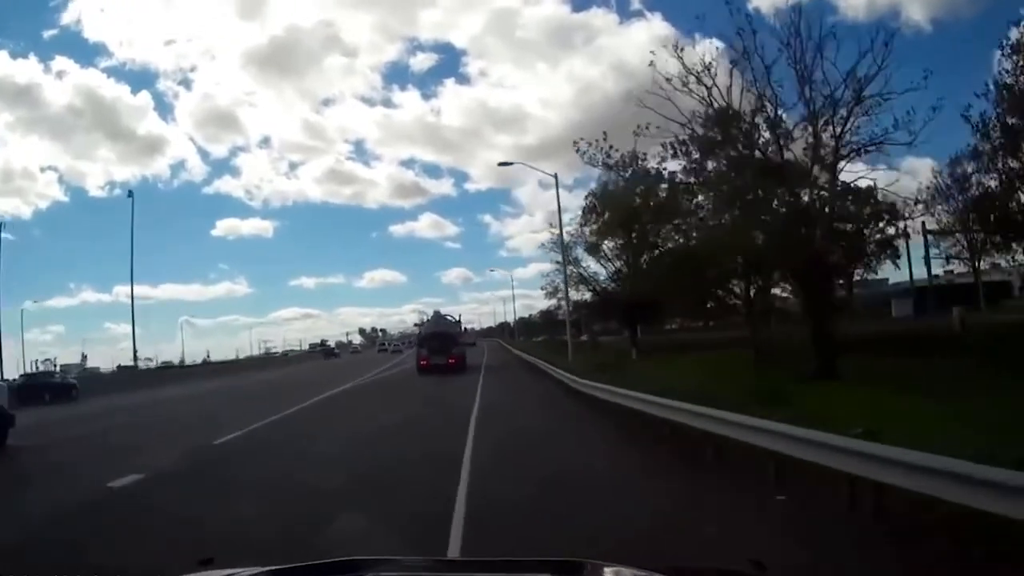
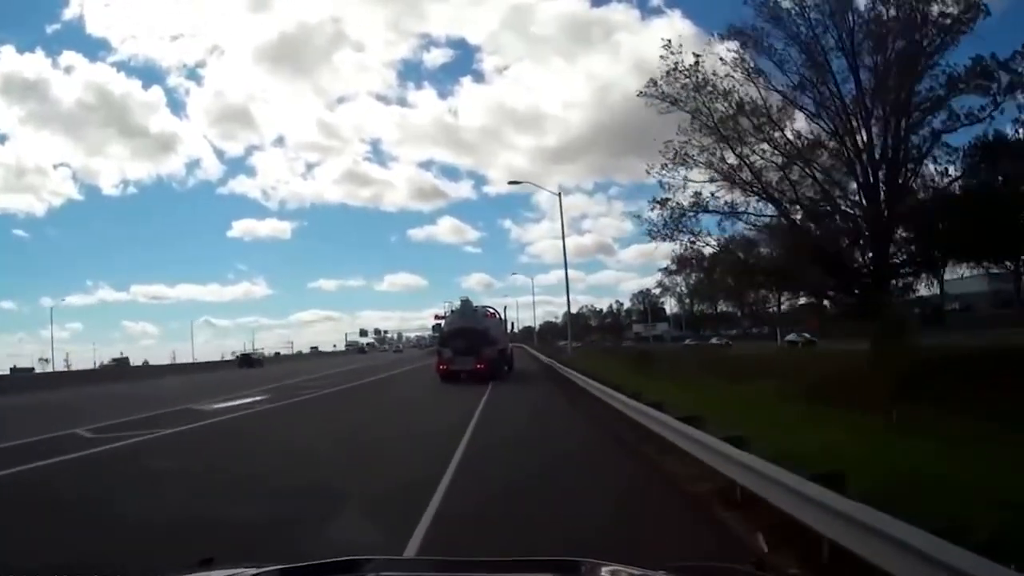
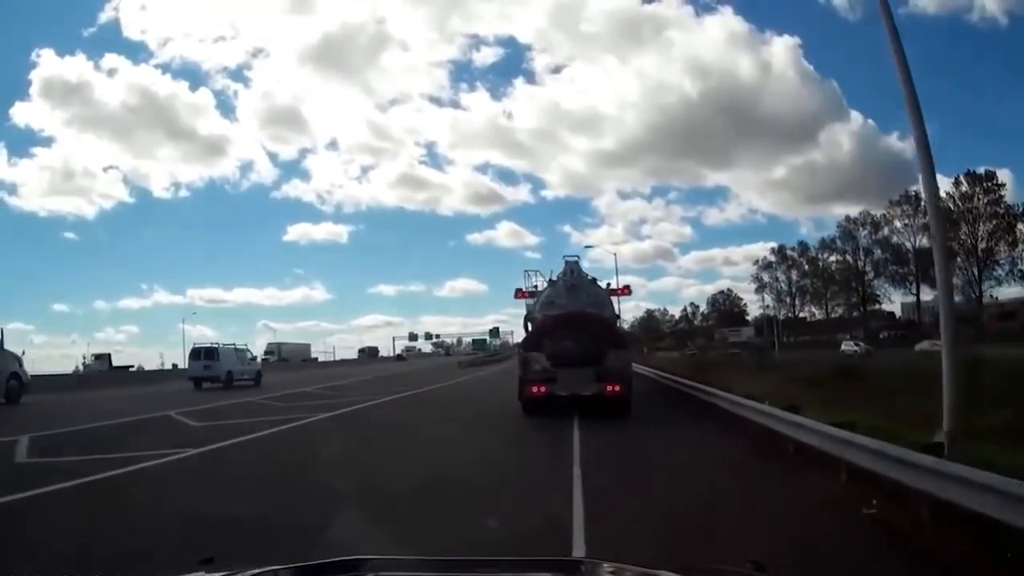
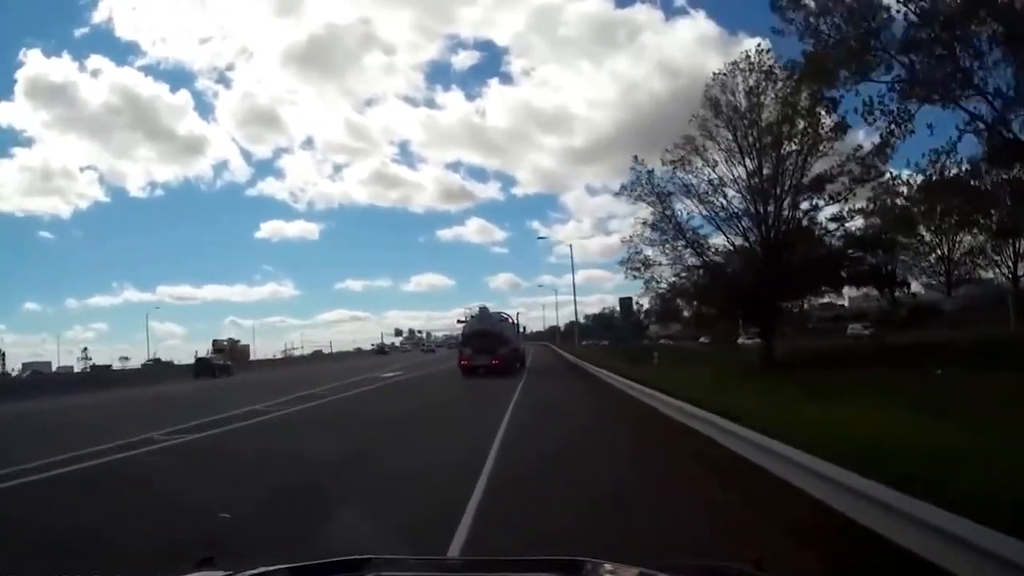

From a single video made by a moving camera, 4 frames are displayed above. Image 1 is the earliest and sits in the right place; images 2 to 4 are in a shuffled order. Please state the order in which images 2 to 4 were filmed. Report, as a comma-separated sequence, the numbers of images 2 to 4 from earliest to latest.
4, 2, 3
